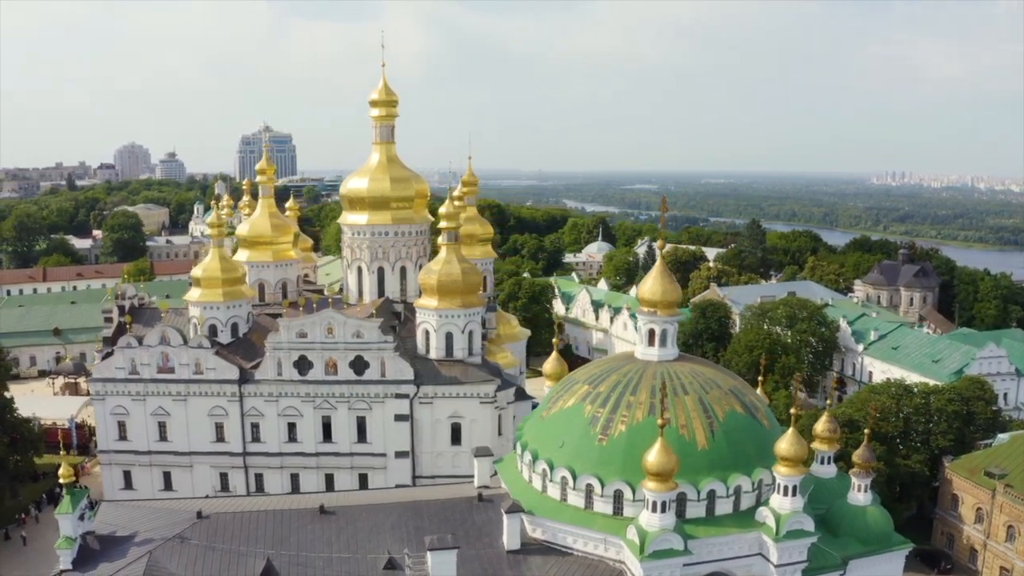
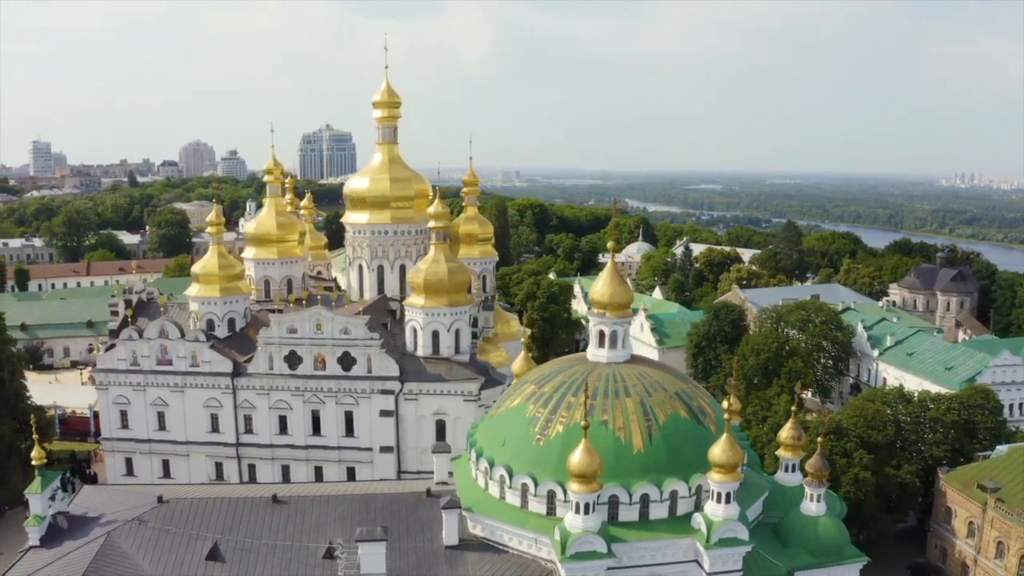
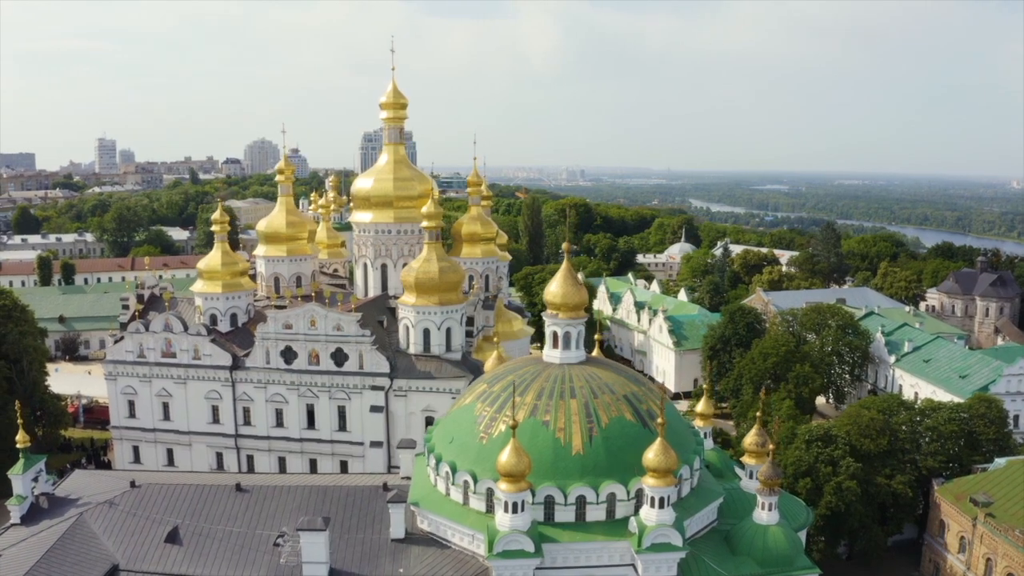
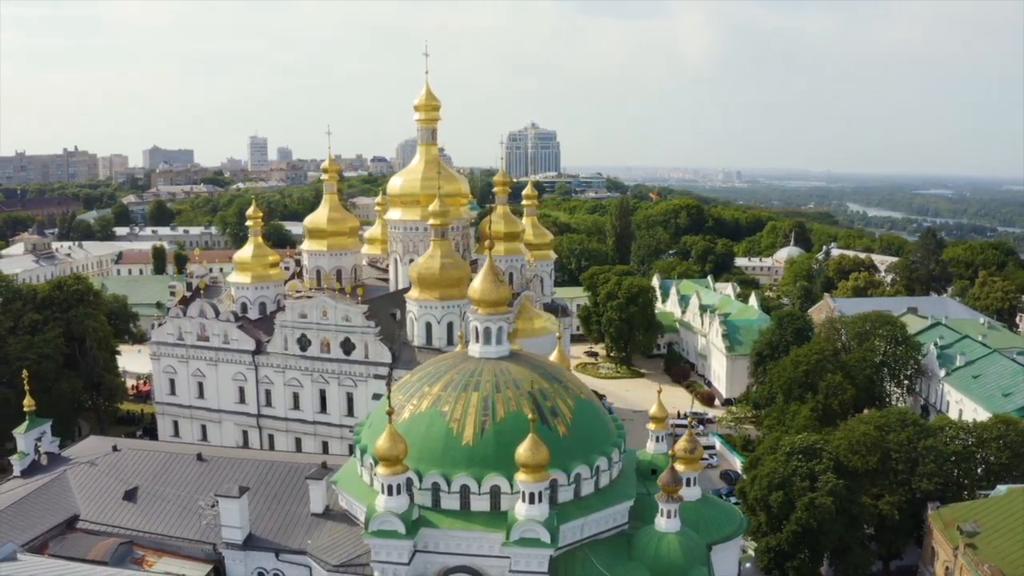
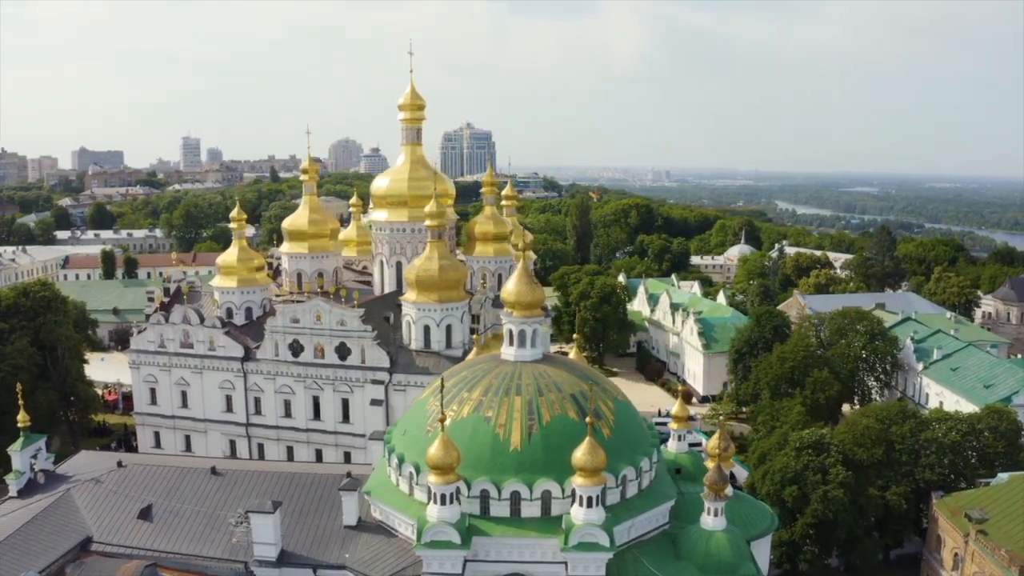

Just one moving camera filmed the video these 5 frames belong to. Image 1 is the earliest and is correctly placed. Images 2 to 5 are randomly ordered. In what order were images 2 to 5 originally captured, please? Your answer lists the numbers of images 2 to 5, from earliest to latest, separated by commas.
2, 3, 5, 4
